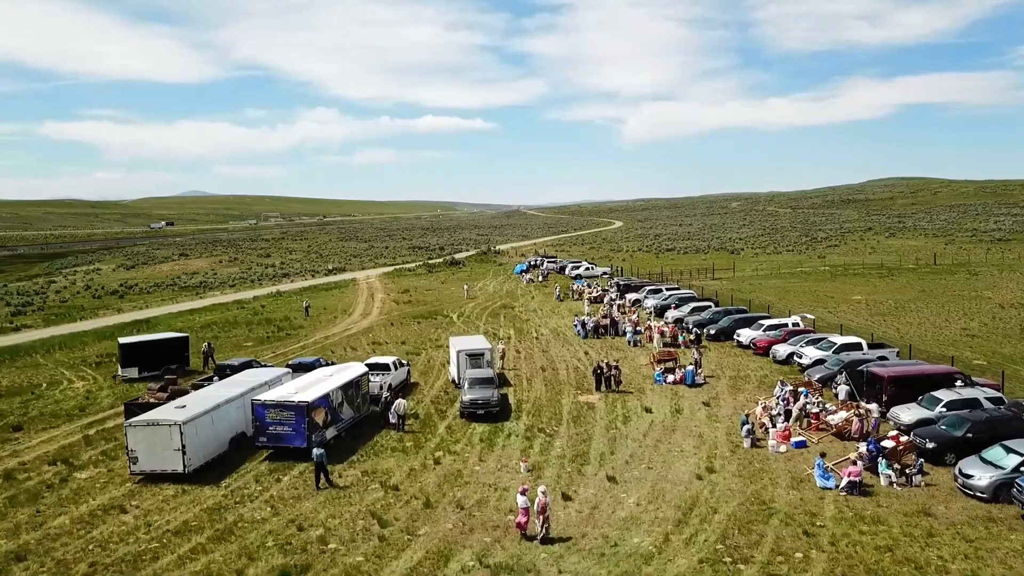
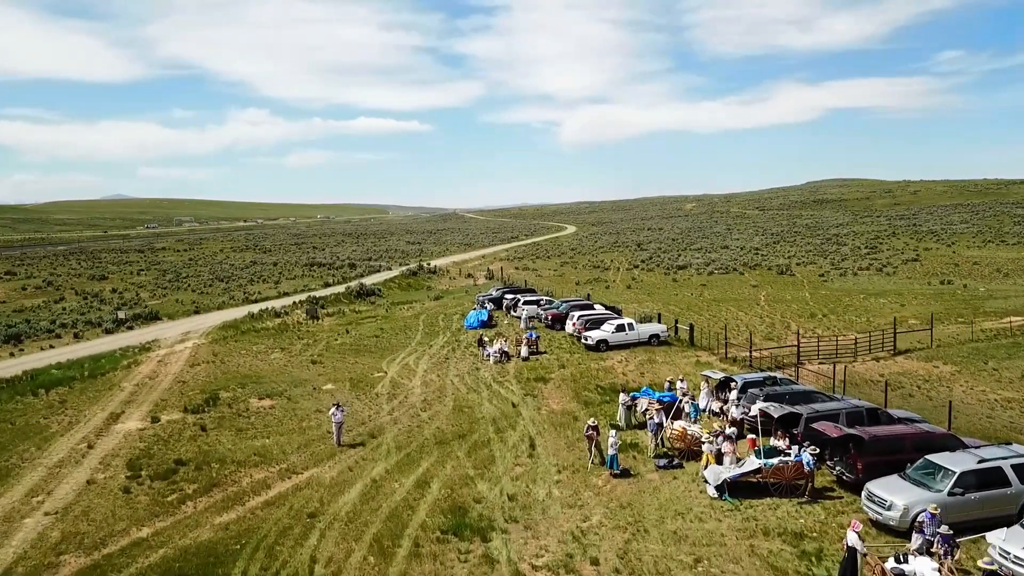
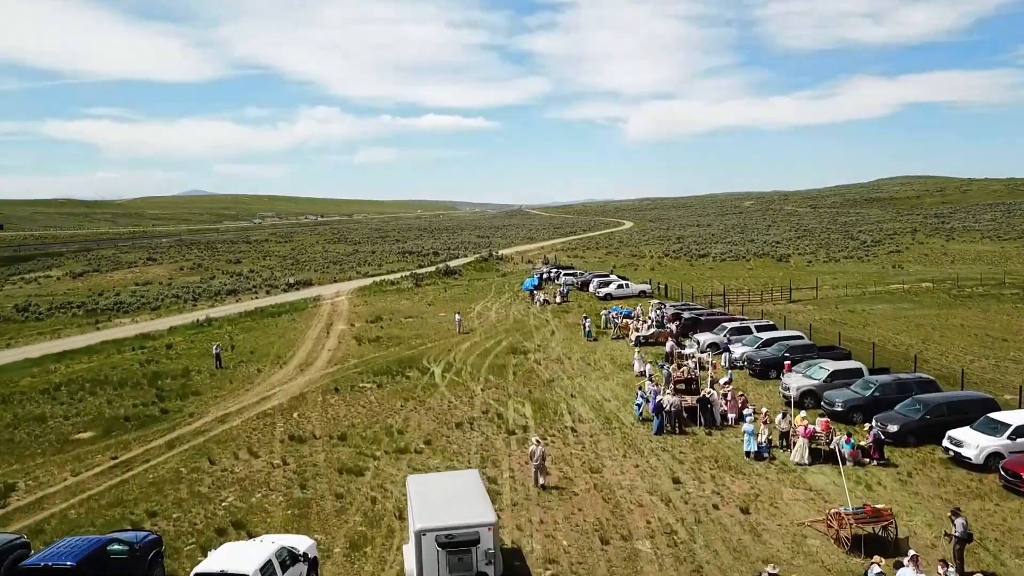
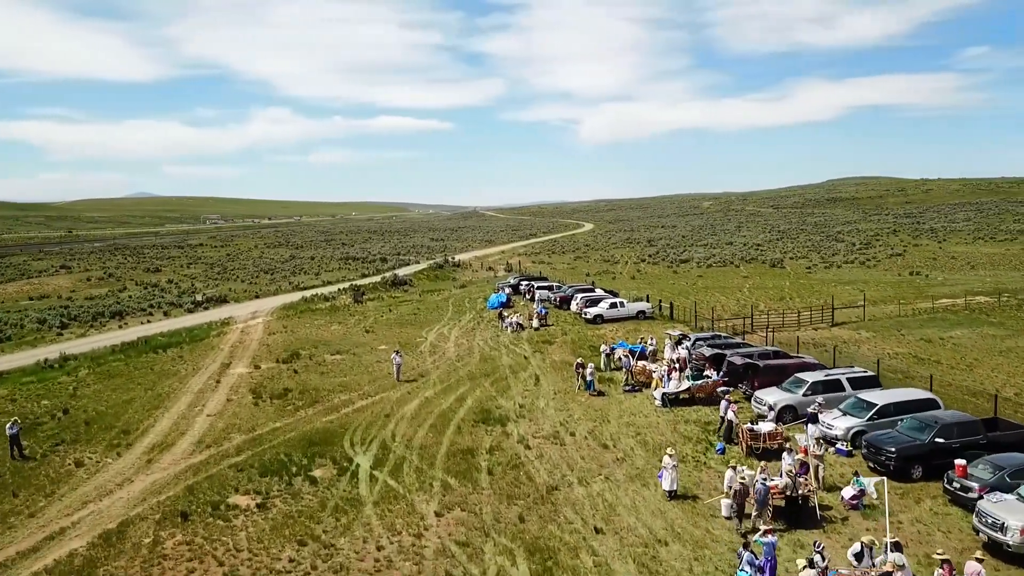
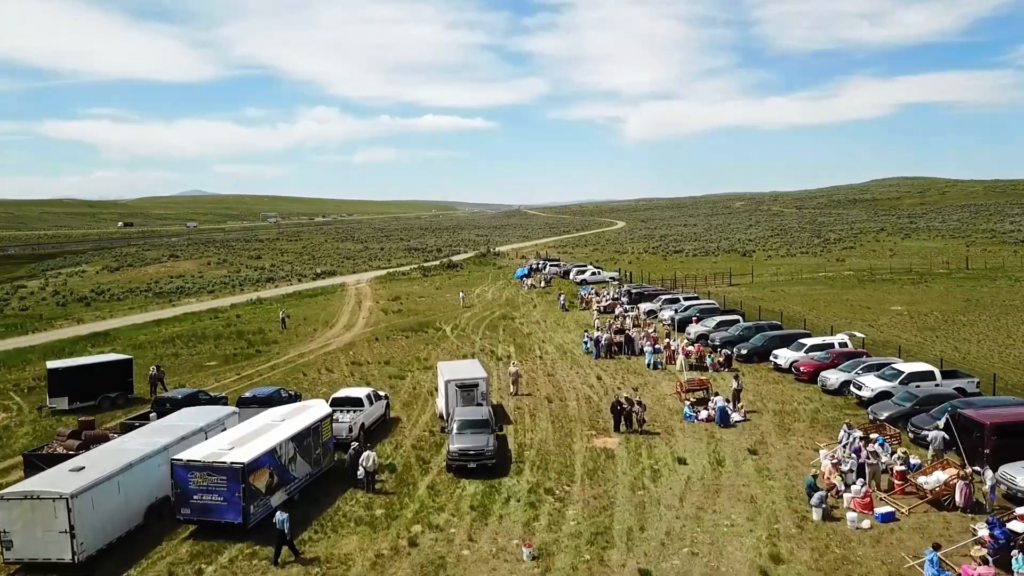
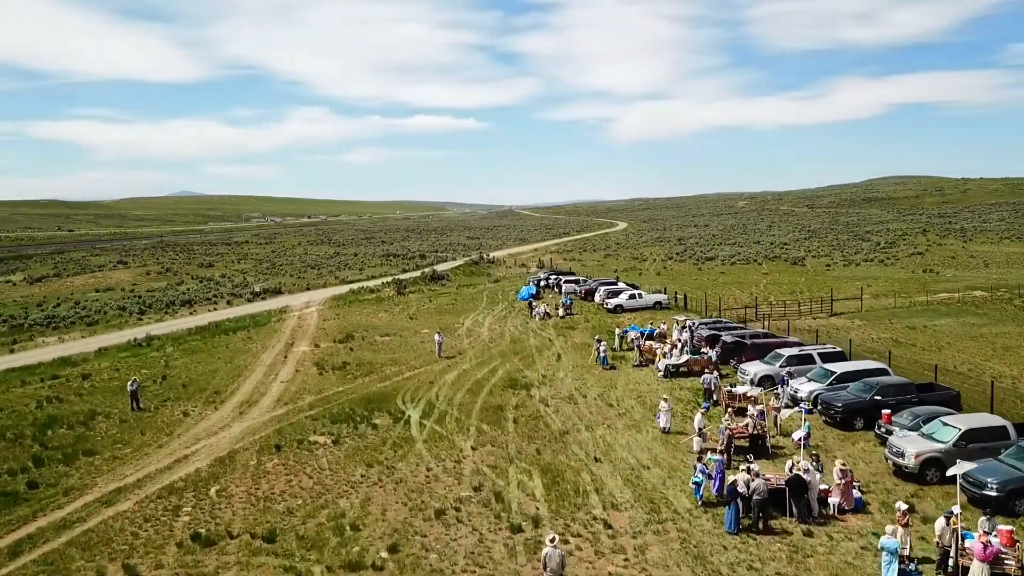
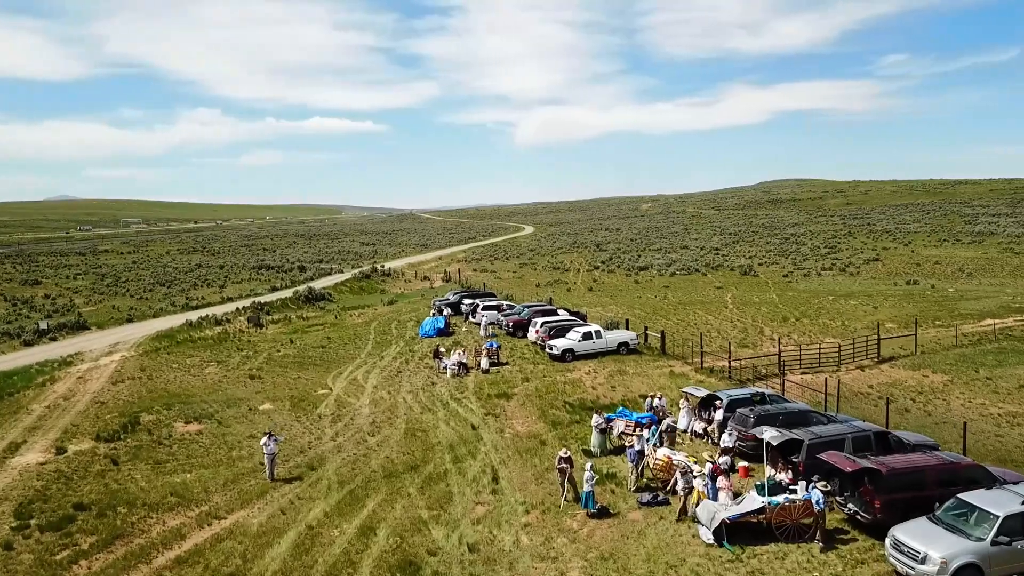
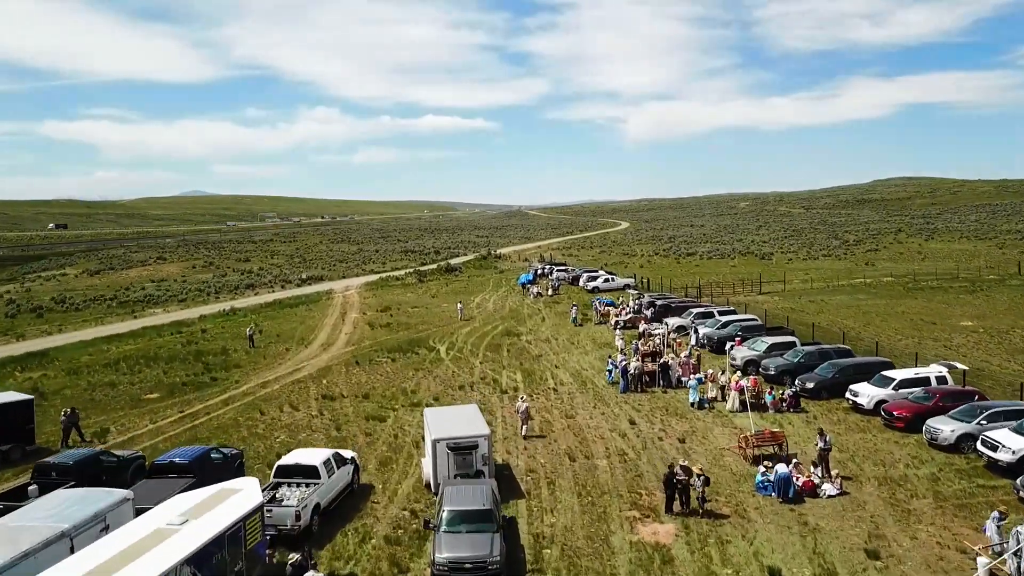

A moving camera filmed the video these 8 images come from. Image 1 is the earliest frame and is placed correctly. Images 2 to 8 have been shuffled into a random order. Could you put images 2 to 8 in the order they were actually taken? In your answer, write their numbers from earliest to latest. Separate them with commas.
5, 8, 3, 6, 4, 2, 7
